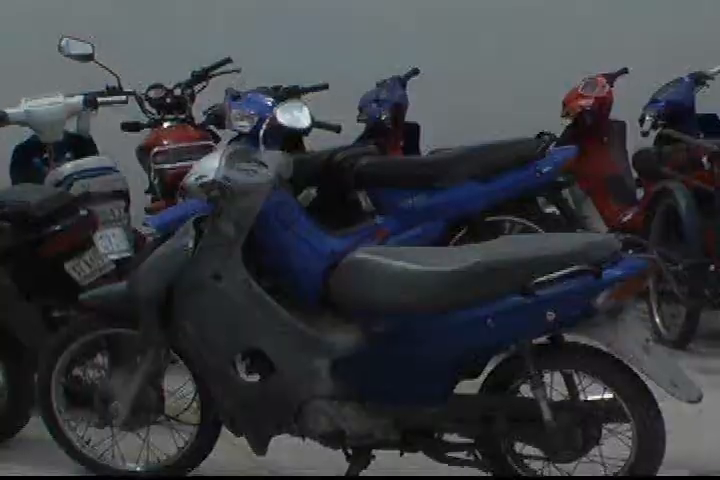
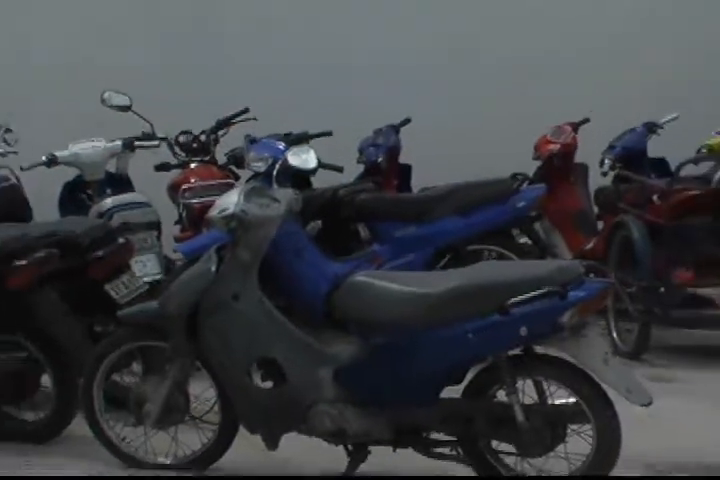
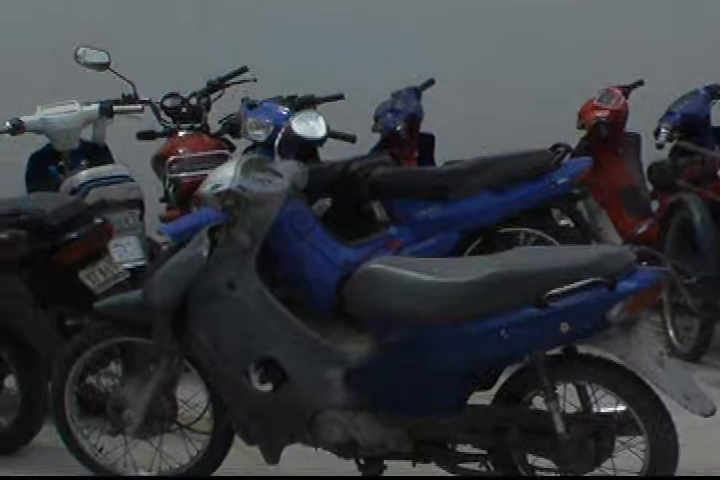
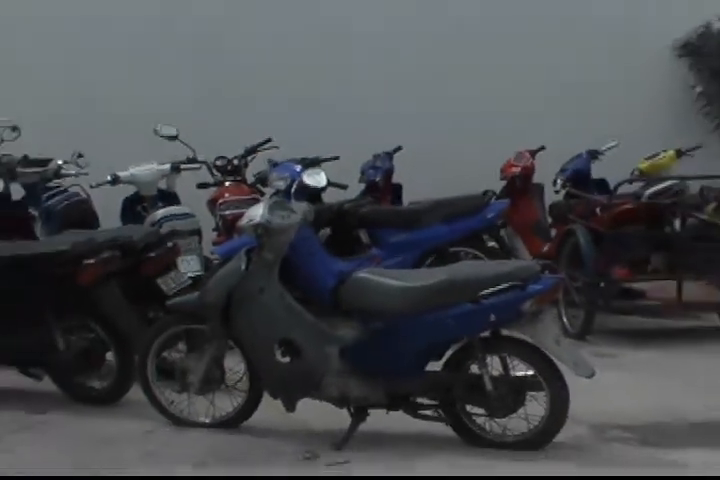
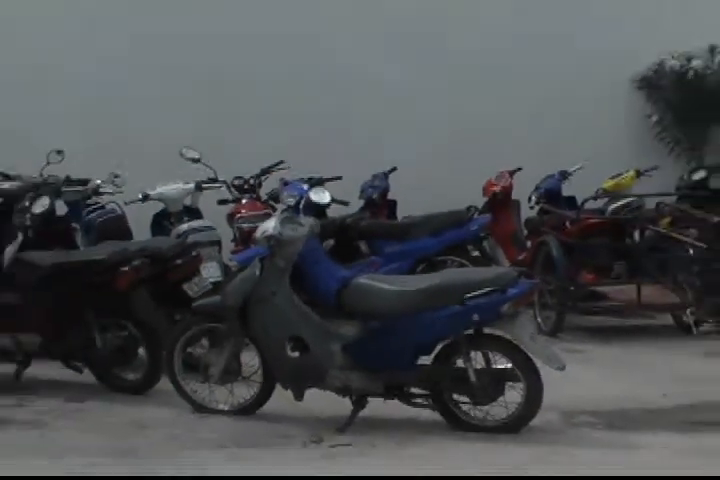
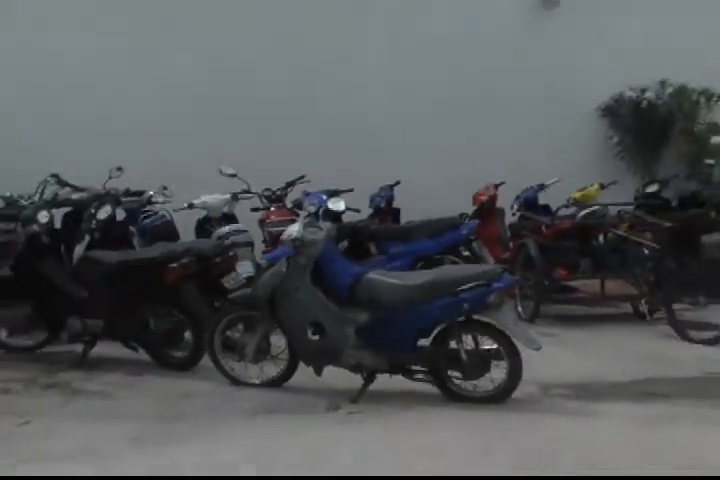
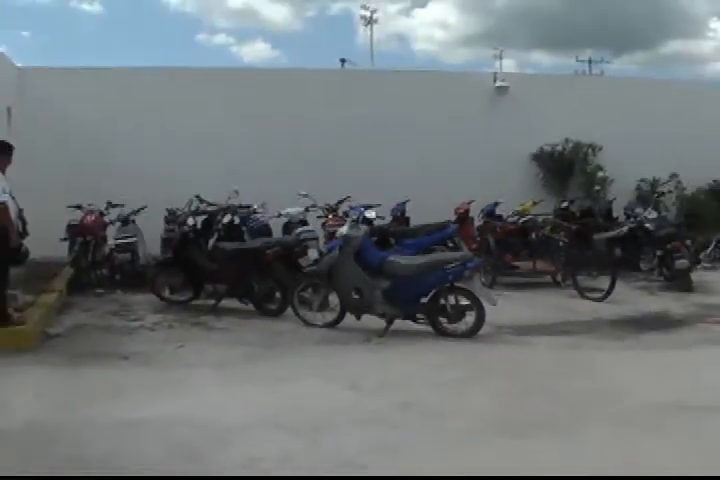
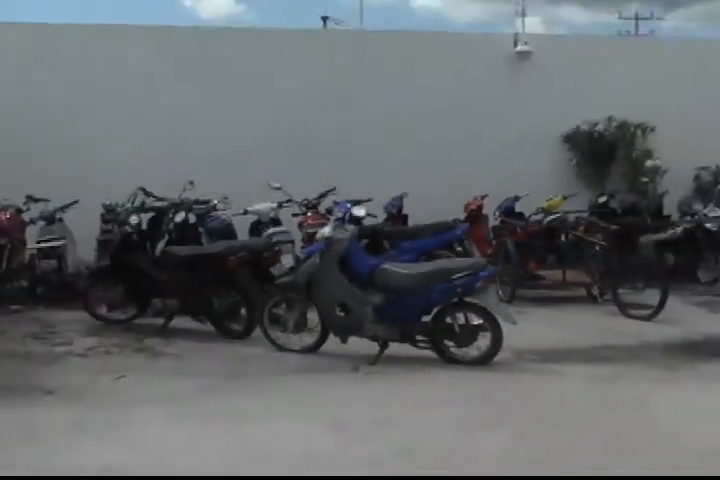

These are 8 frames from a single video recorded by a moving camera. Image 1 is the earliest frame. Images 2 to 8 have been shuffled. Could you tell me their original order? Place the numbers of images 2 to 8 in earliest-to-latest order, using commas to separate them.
3, 2, 4, 5, 6, 8, 7
